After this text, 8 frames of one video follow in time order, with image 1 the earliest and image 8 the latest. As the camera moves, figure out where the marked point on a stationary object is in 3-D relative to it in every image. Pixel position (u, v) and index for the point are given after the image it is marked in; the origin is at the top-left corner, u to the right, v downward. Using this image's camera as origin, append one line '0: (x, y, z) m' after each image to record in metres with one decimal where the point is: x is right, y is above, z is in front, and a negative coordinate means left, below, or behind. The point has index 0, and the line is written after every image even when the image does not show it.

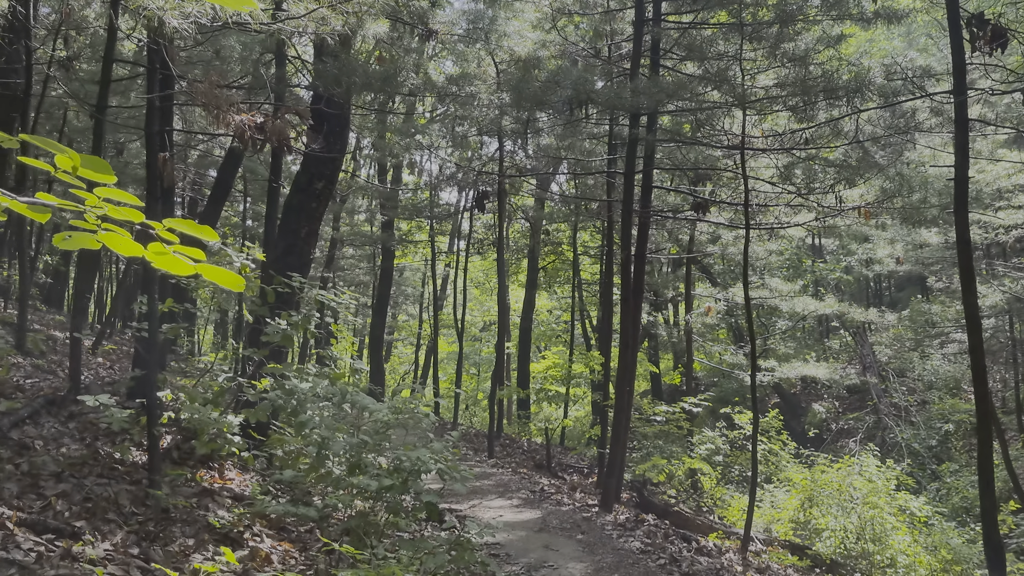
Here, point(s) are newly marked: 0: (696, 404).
0: (+2.4, -1.5, +11.4) m
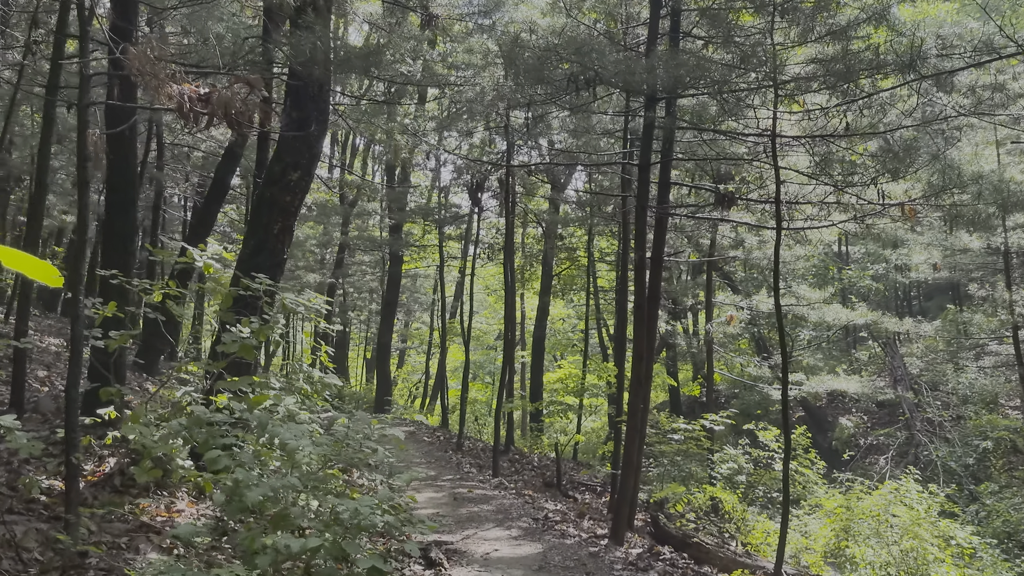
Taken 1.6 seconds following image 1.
0: (+2.5, -1.6, +10.7) m
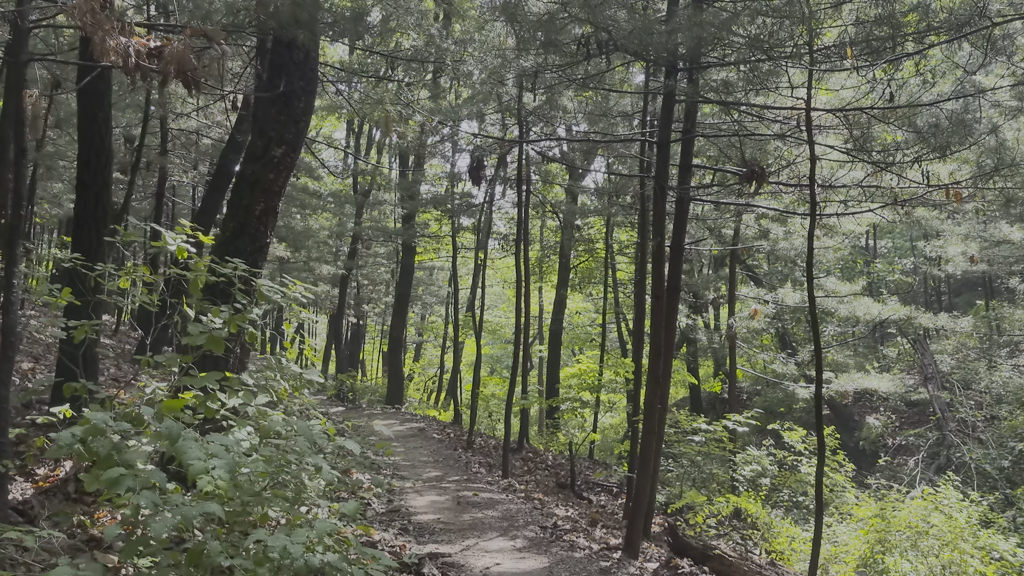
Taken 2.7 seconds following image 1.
0: (+2.6, -1.5, +10.1) m
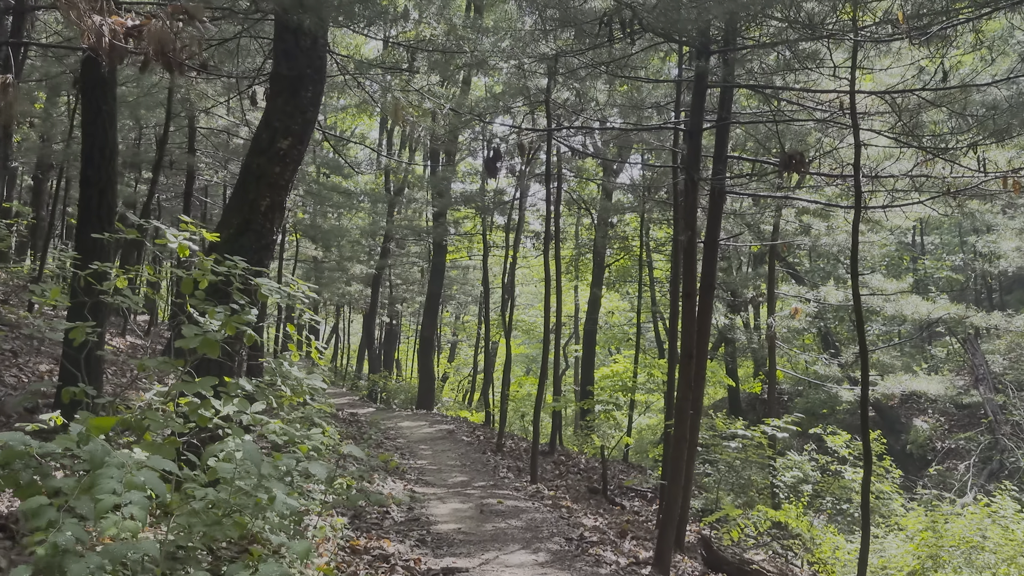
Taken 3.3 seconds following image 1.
0: (+2.9, -1.5, +9.7) m
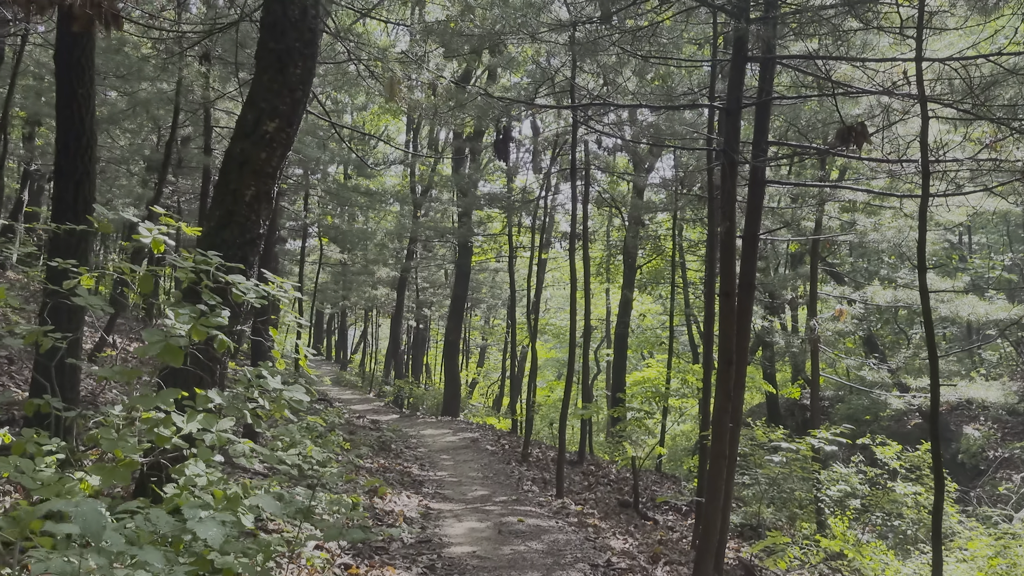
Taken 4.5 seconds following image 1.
0: (+3.2, -1.5, +9.1) m
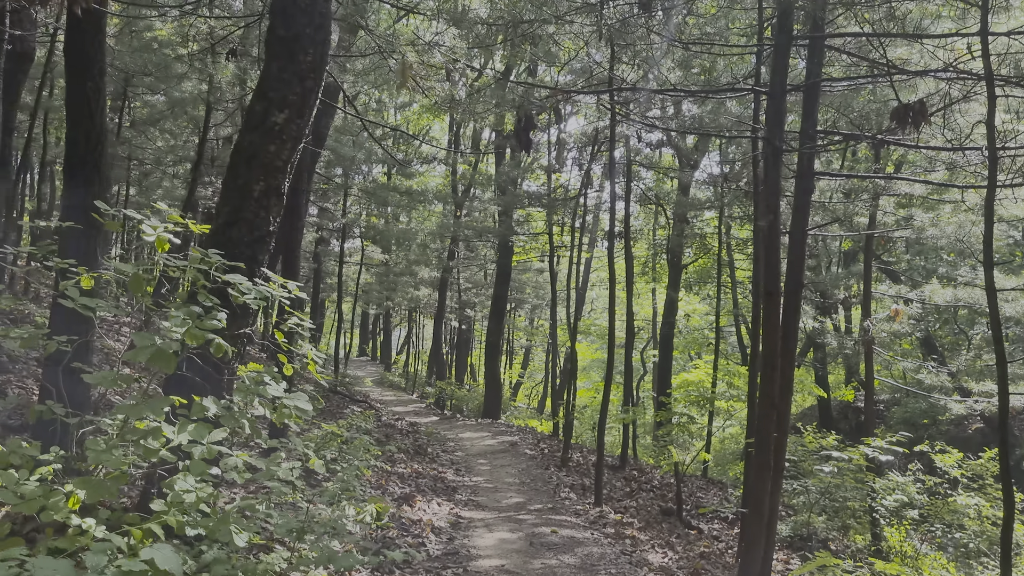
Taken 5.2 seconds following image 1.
0: (+3.6, -1.5, +8.6) m
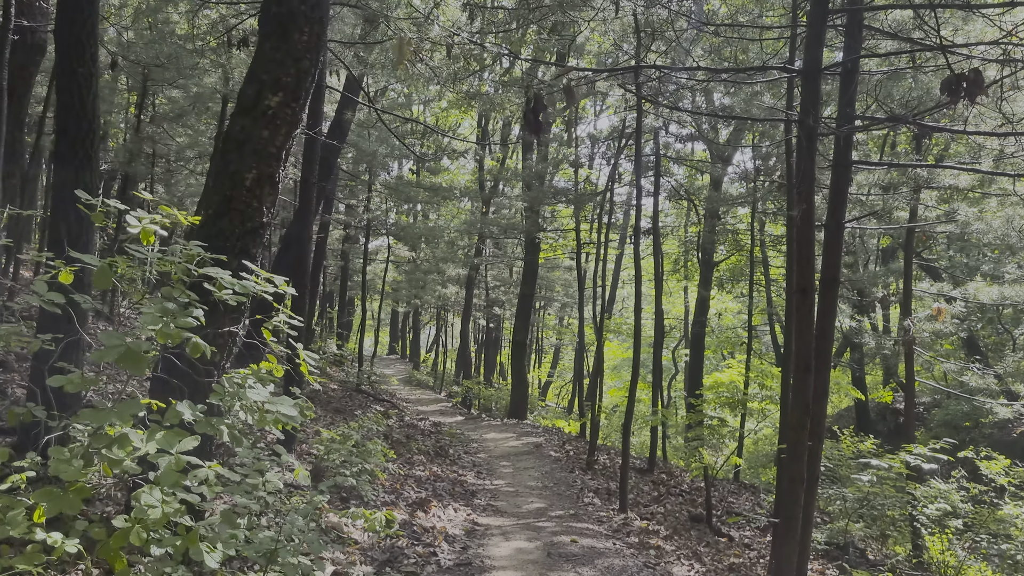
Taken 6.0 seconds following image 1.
0: (+3.8, -1.4, +8.2) m
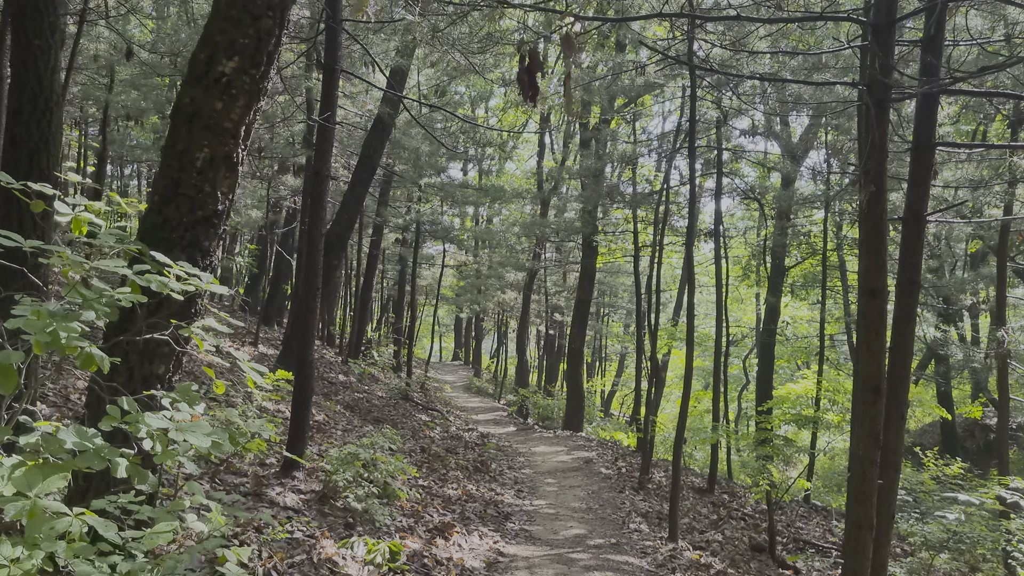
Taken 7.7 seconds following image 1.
0: (+4.1, -1.5, +7.2) m
